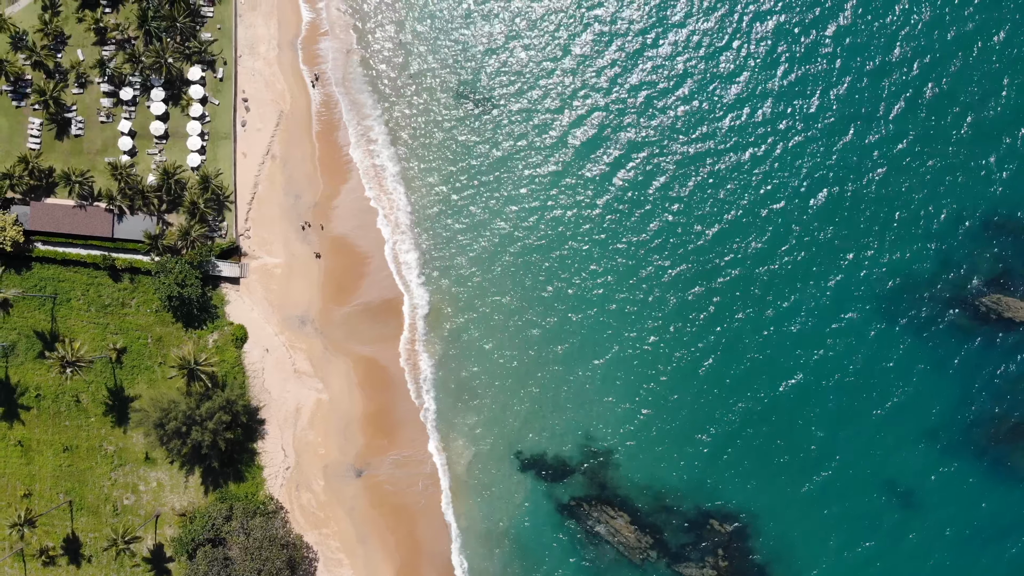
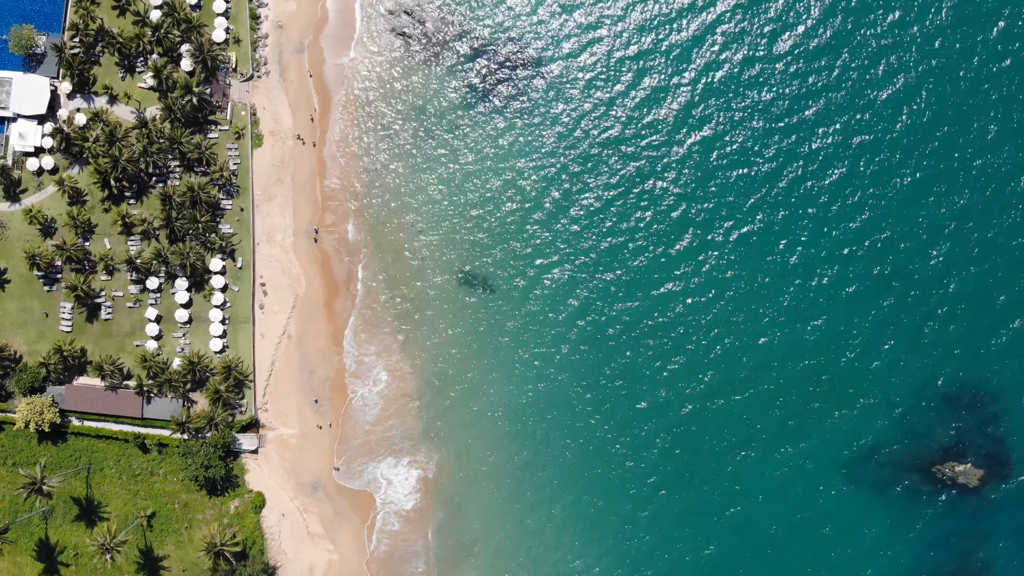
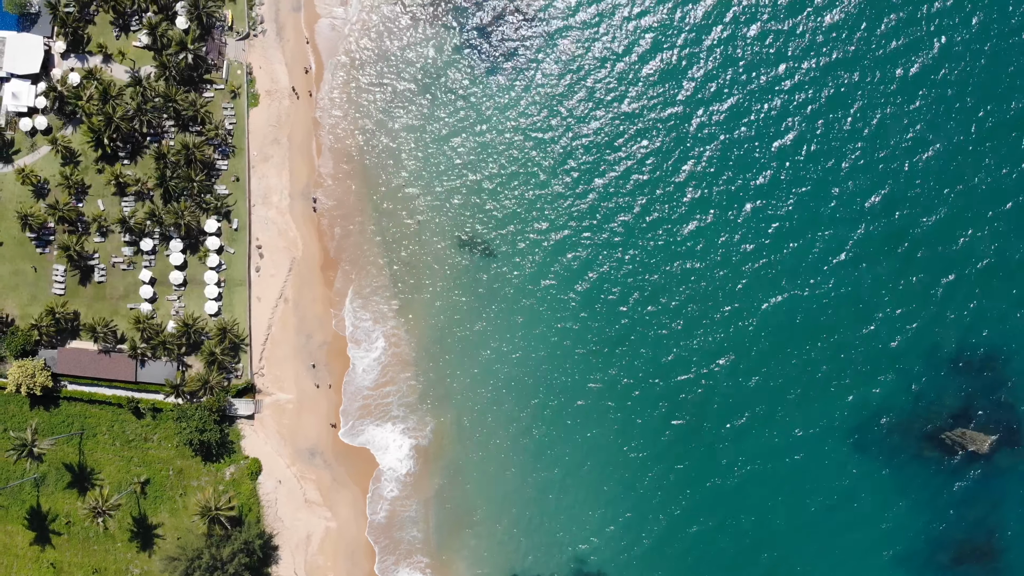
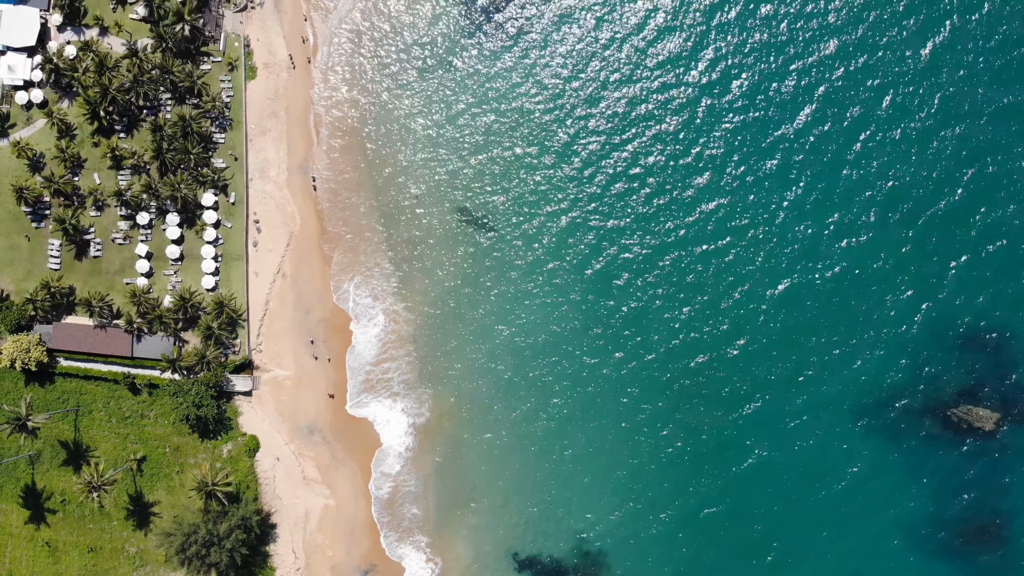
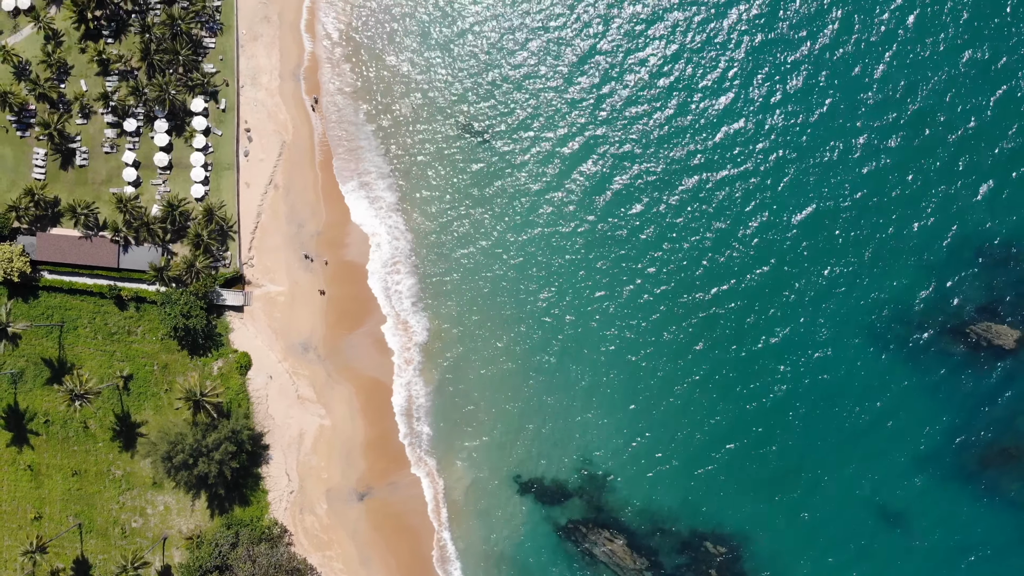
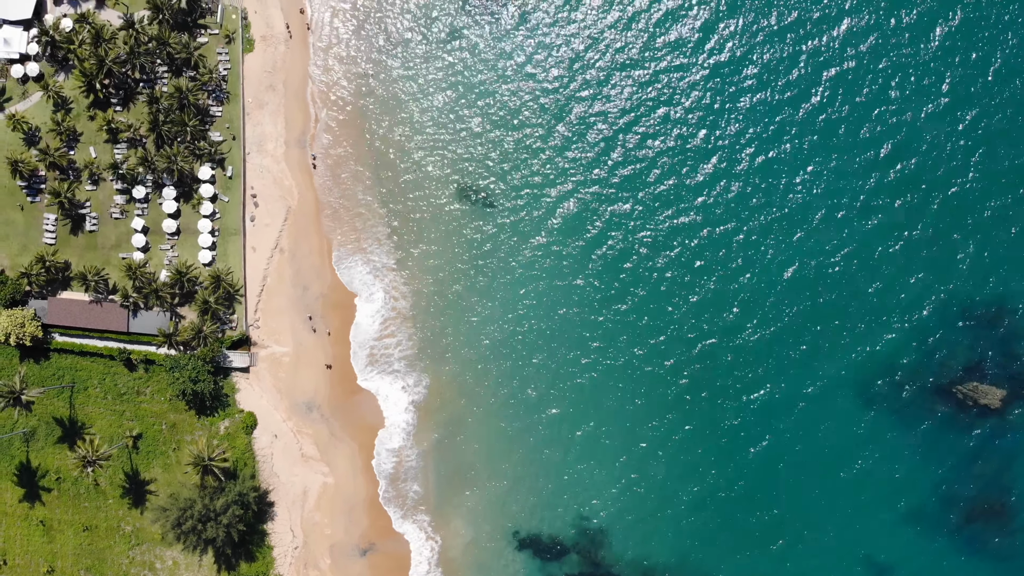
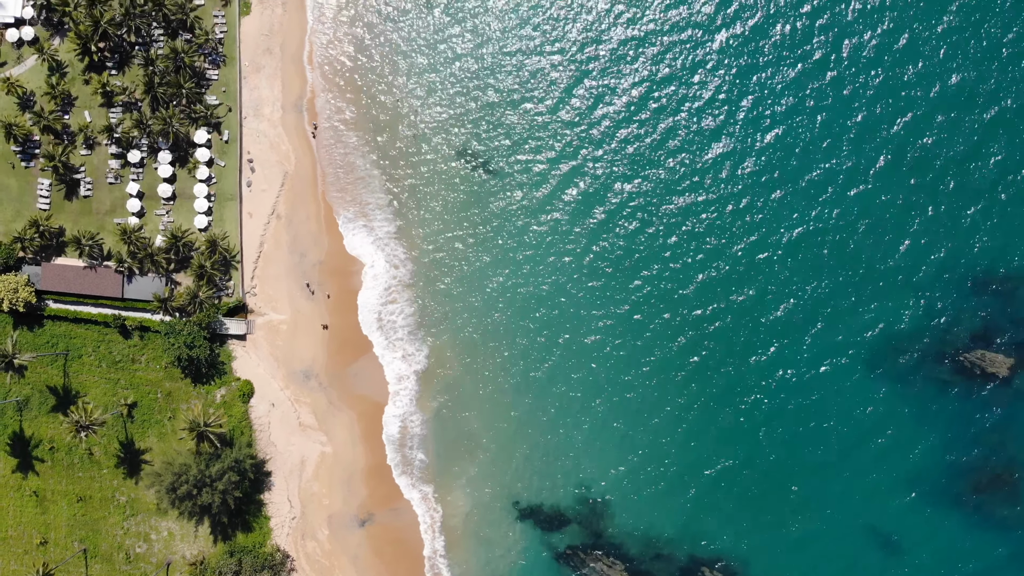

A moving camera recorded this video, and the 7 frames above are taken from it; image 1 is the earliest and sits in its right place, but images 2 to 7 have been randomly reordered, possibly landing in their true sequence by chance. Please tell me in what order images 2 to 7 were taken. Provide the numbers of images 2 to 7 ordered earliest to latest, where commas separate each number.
5, 7, 6, 4, 3, 2
